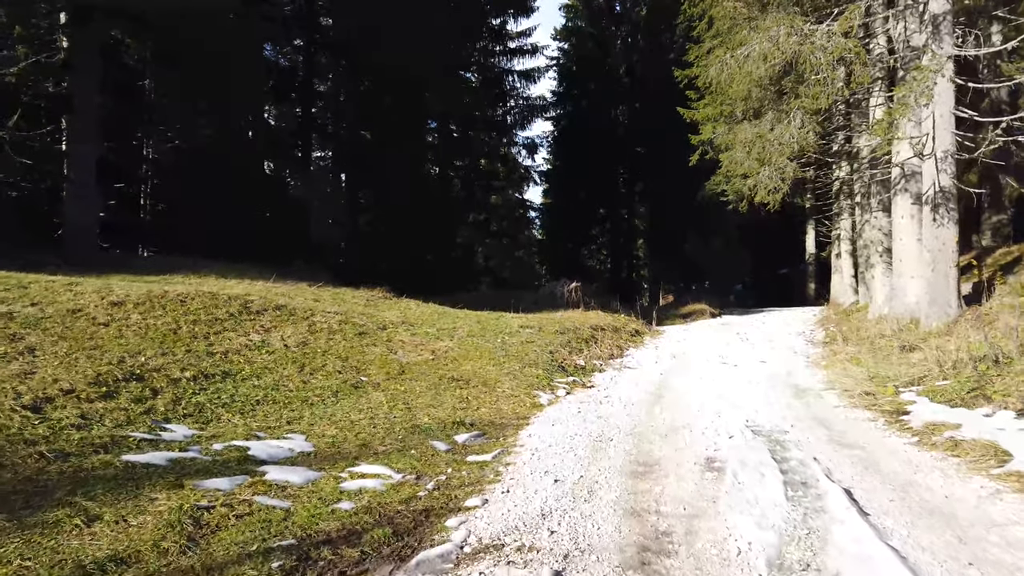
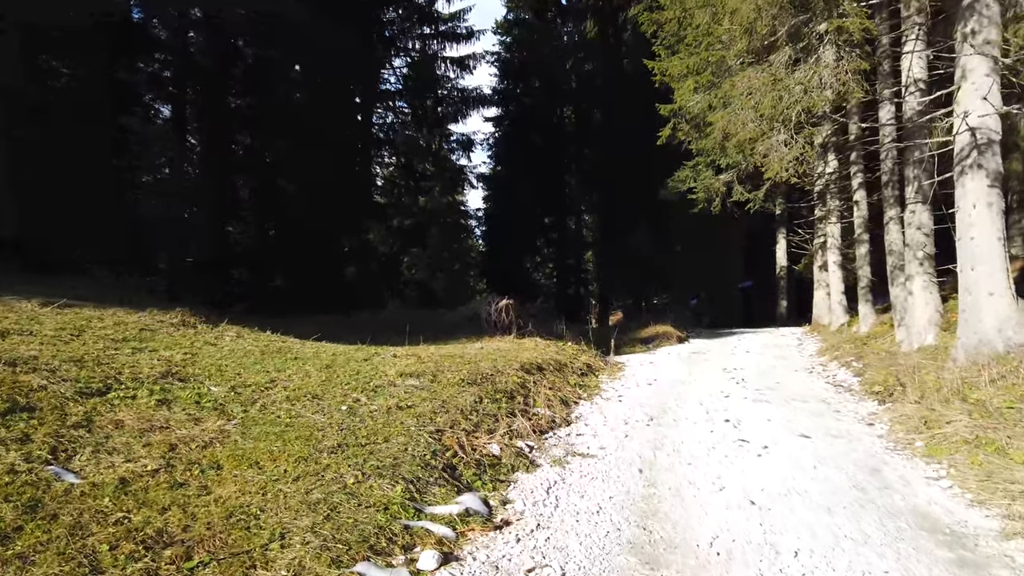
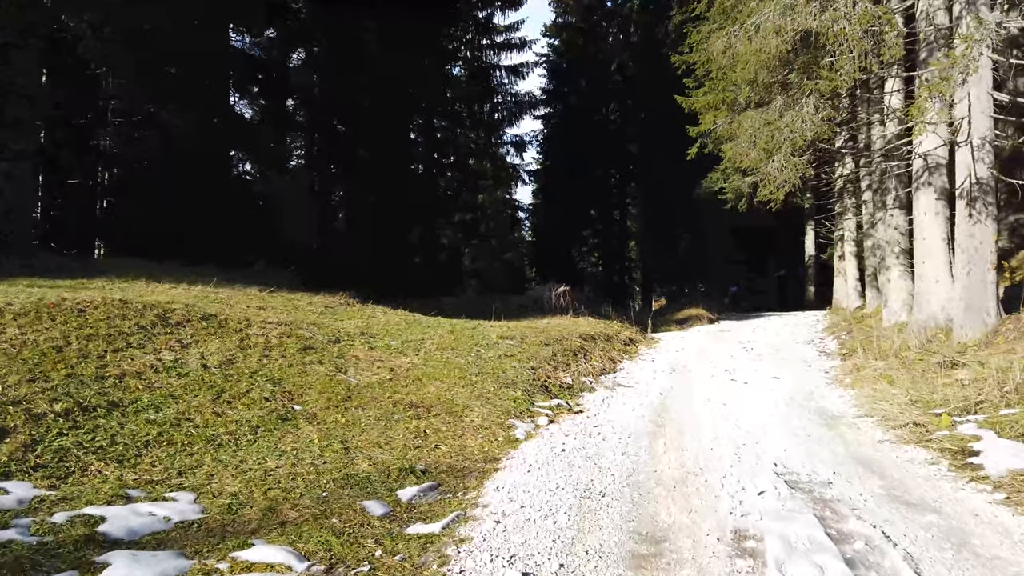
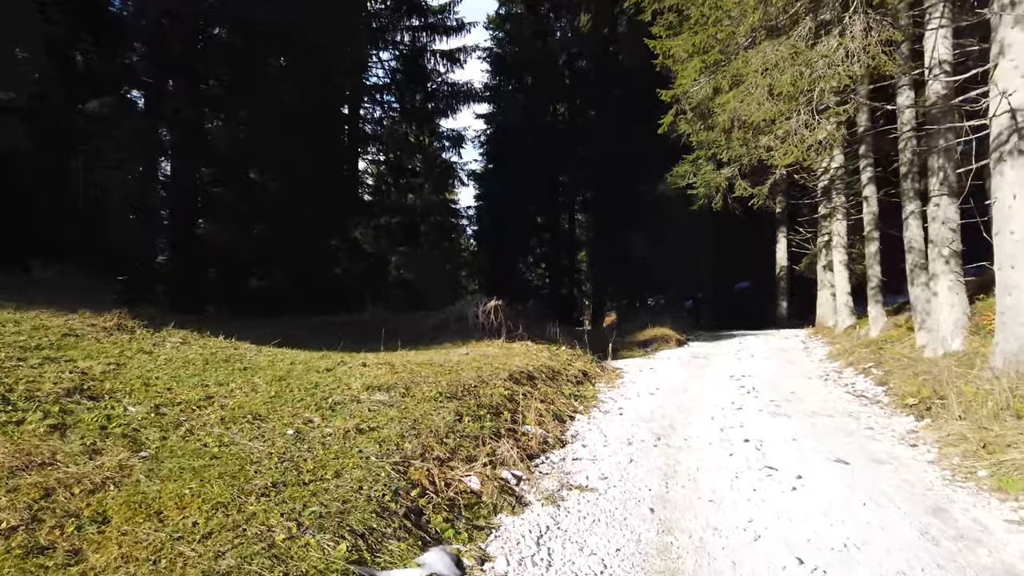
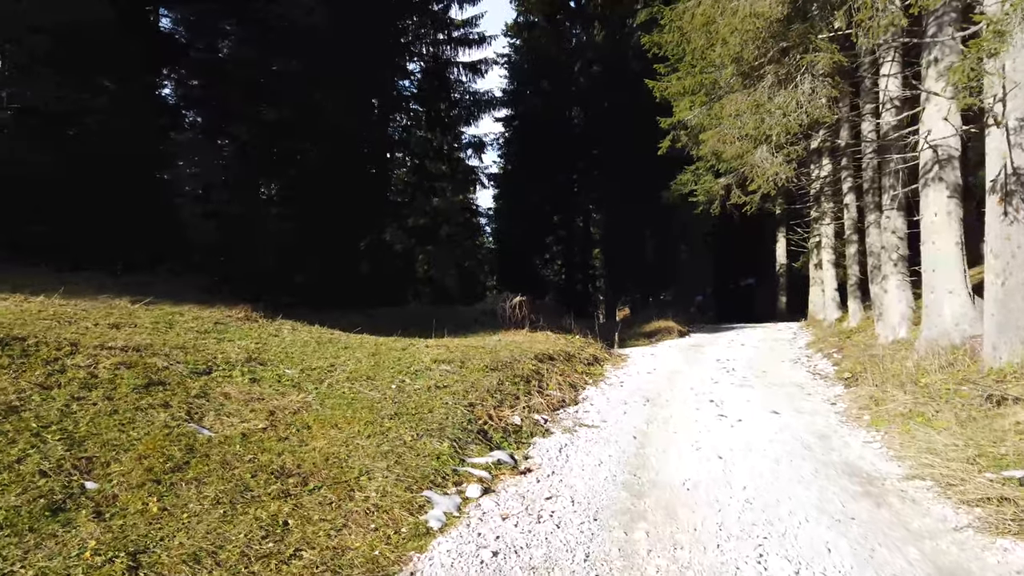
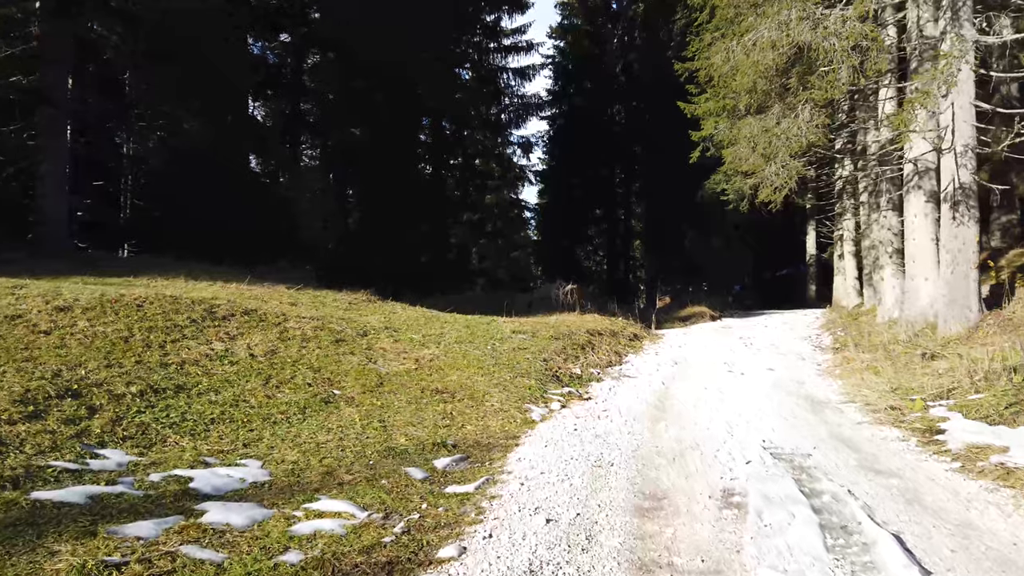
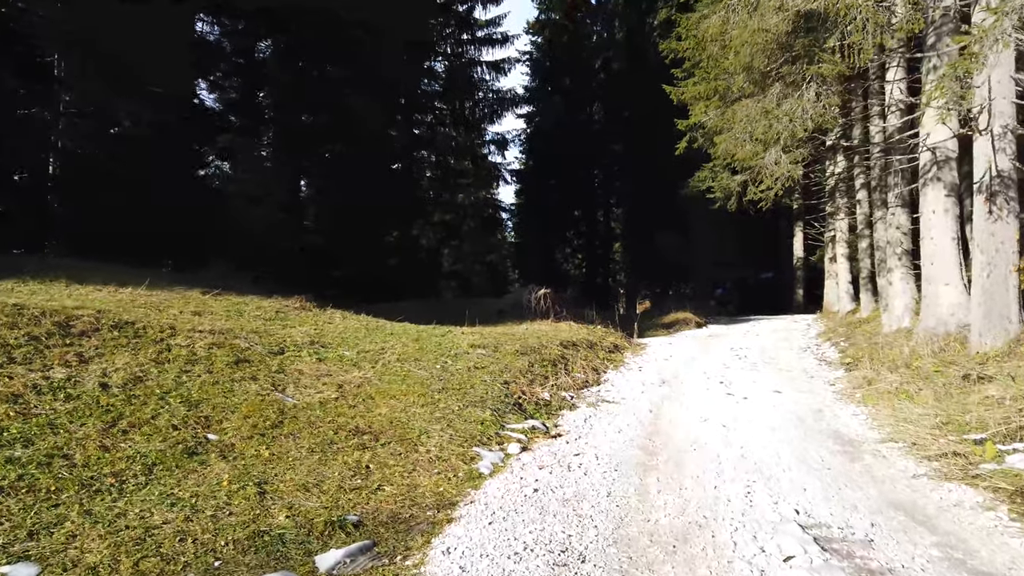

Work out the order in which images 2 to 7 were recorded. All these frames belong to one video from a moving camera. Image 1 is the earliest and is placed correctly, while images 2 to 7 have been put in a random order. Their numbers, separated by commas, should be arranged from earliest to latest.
6, 3, 7, 5, 2, 4
